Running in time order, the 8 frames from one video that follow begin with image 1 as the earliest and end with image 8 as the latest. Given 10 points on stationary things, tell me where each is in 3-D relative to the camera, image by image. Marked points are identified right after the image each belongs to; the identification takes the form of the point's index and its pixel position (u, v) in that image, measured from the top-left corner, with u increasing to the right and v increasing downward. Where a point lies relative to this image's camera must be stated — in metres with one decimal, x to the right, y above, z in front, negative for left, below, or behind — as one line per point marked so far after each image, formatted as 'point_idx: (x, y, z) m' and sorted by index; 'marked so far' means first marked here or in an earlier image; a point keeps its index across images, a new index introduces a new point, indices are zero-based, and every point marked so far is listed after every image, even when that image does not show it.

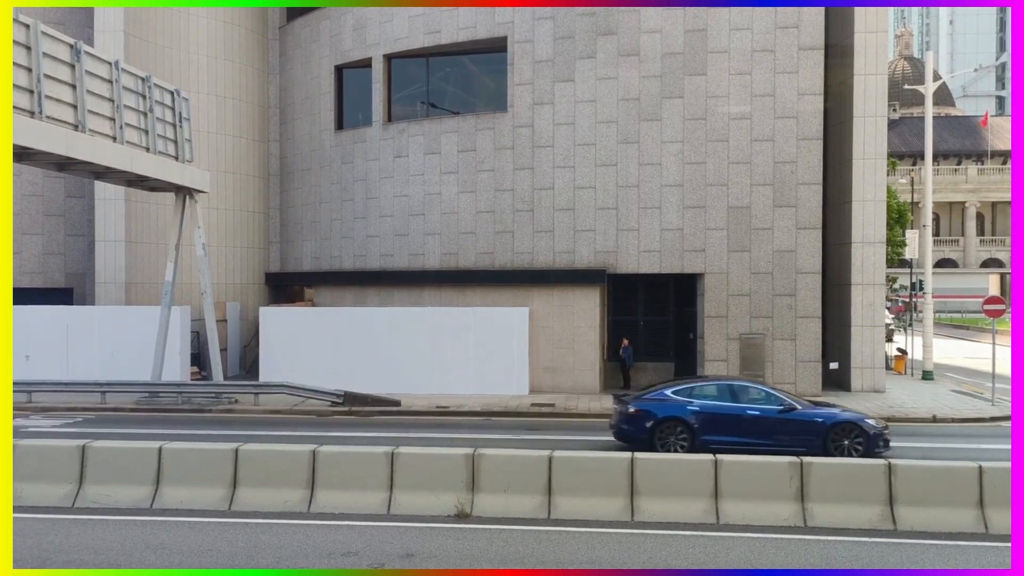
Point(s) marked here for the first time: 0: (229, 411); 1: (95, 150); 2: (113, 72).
0: (-6.4, -2.8, +18.6) m
1: (-7.6, +2.5, +14.9) m
2: (-7.8, +4.2, +15.9) m
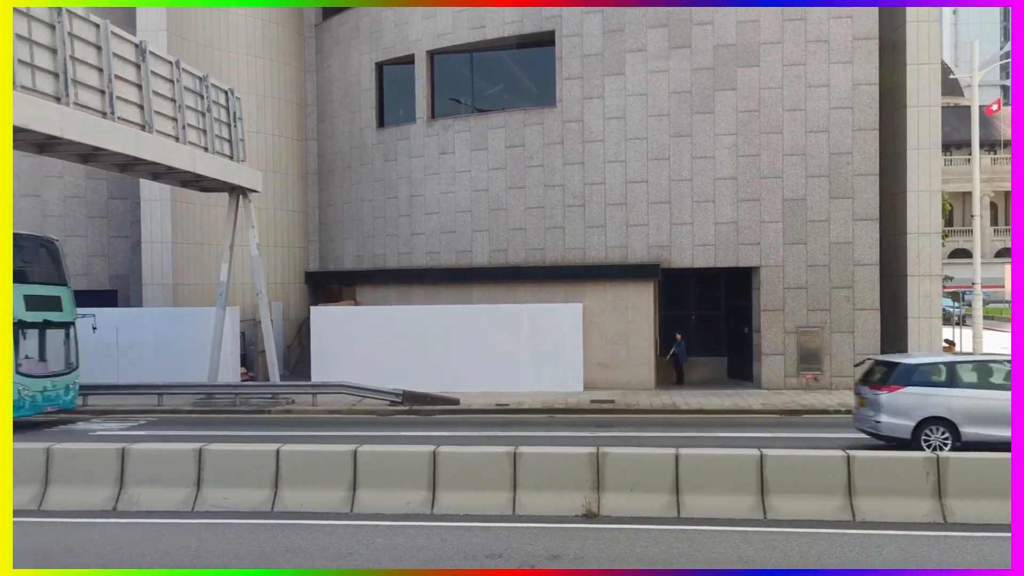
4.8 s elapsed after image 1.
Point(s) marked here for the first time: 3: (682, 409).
0: (-5.1, -2.8, +18.5) m
1: (-6.3, +2.5, +14.8) m
2: (-6.5, +4.2, +15.8) m
3: (+3.8, -2.7, +18.0) m
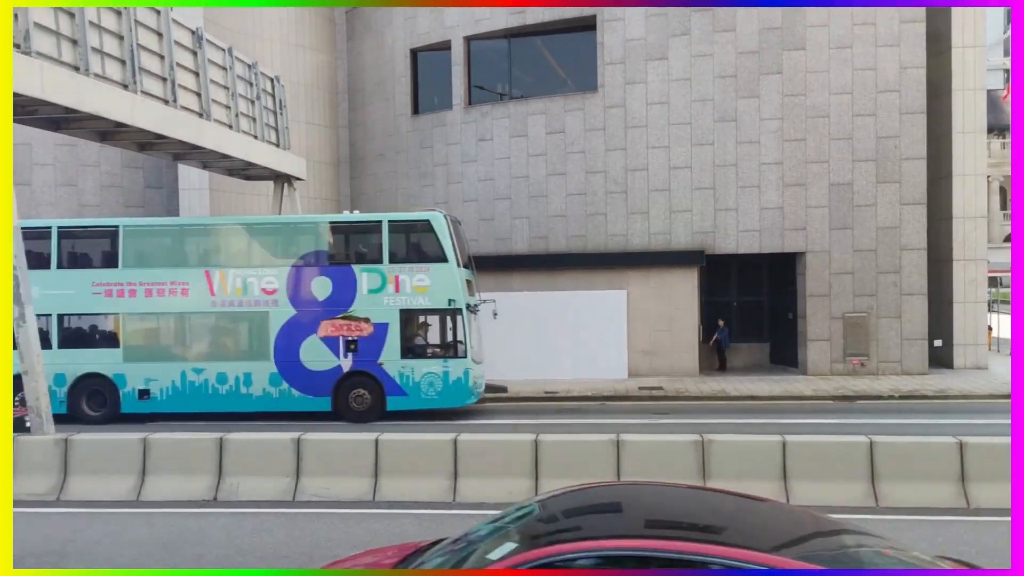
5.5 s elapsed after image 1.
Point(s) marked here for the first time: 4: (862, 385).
0: (-4.0, -2.6, +18.5) m
1: (-5.3, +2.7, +14.7) m
2: (-5.5, +4.4, +15.6) m
3: (+4.9, -2.3, +17.9) m
4: (+8.0, -2.2, +18.7) m
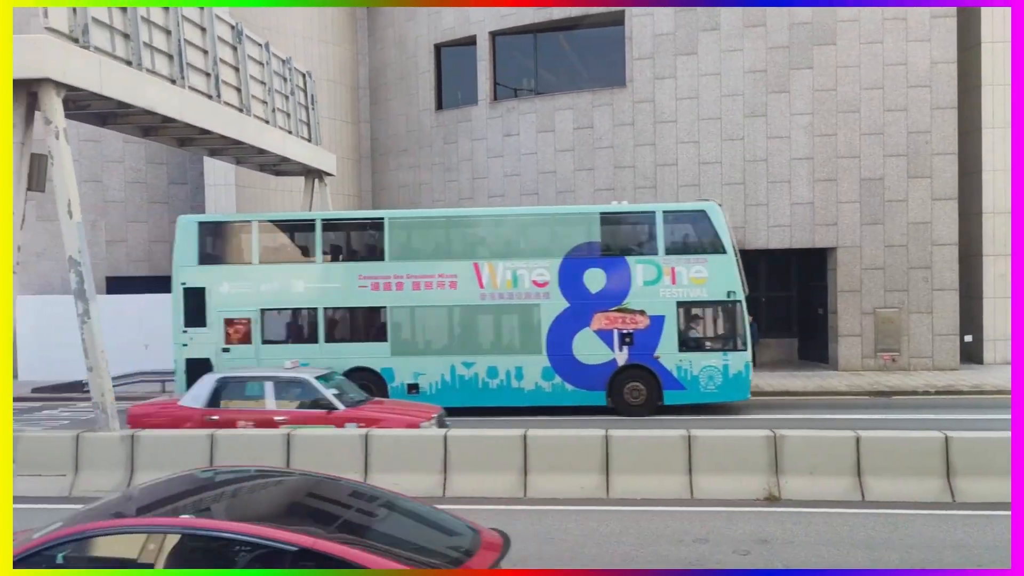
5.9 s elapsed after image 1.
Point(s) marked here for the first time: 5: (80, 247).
0: (-3.2, -2.5, +18.5) m
1: (-4.5, +2.7, +14.6) m
2: (-4.7, +4.5, +15.6) m
3: (+5.6, -2.2, +17.9) m
4: (+8.8, -2.1, +18.7) m
5: (-4.8, +0.5, +9.1) m
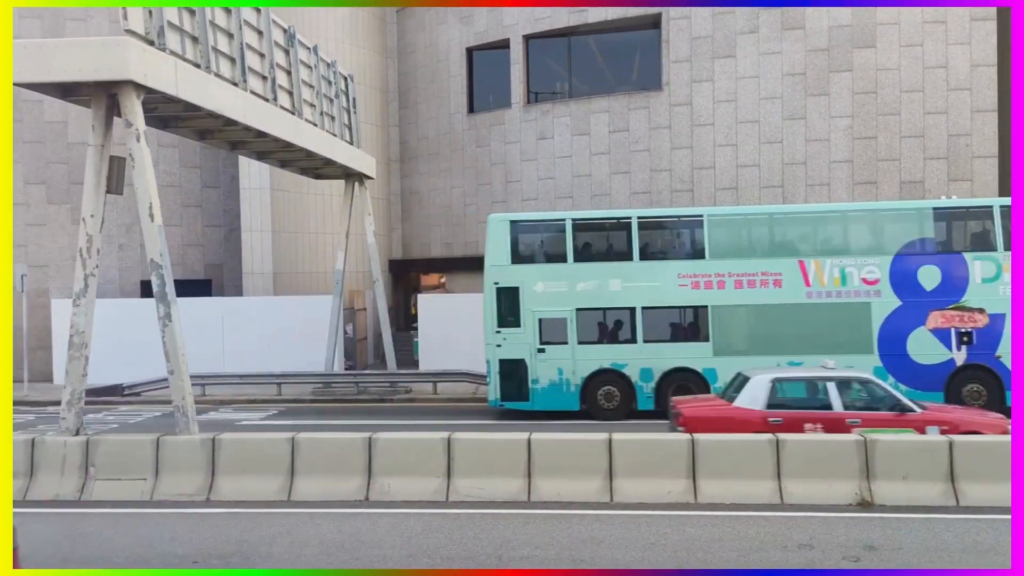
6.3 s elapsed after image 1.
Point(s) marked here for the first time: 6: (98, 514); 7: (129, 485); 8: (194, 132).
0: (-2.3, -2.5, +18.4) m
1: (-3.6, +2.7, +14.6) m
2: (-3.8, +4.4, +15.5) m
3: (+6.5, -2.3, +17.8) m
4: (+9.7, -2.2, +18.6) m
5: (-3.9, +0.4, +9.1) m
6: (-4.2, -2.3, +8.3) m
7: (-4.1, -2.1, +8.8) m
8: (-5.1, +2.5, +13.1) m
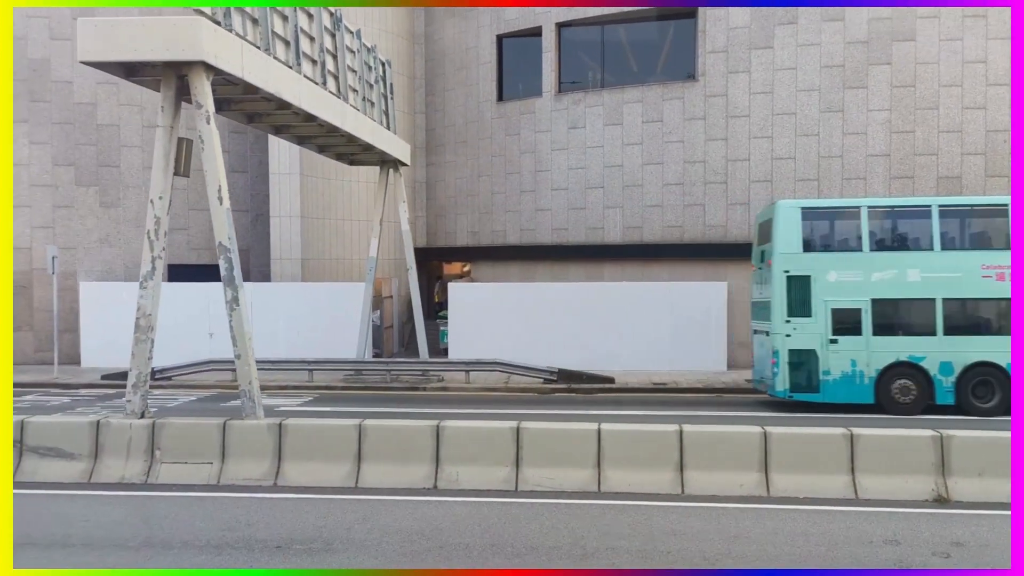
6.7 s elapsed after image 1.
0: (-1.5, -2.3, +18.4) m
1: (-2.8, +2.9, +14.5) m
2: (-3.0, +4.7, +15.4) m
3: (+7.3, -2.2, +17.7) m
4: (+10.5, -2.1, +18.5) m
5: (-3.1, +0.6, +9.0) m
6: (-3.5, -2.1, +8.3) m
7: (-3.4, -2.0, +8.8) m
8: (-4.3, +2.7, +13.0) m
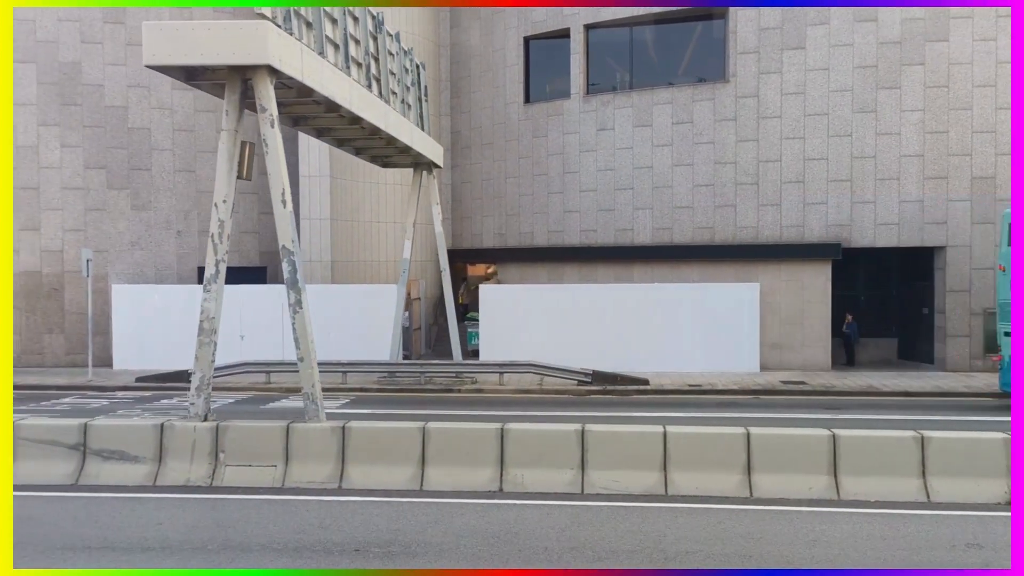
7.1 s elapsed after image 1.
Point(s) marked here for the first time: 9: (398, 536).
0: (-0.8, -2.3, +18.4) m
1: (-2.1, +2.9, +14.5) m
2: (-2.2, +4.6, +15.4) m
3: (+8.1, -2.2, +17.6) m
4: (+11.2, -2.1, +18.4) m
5: (-2.4, +0.6, +9.0) m
6: (-2.8, -2.1, +8.3) m
7: (-2.7, -2.0, +8.8) m
8: (-3.6, +2.7, +13.0) m
9: (-1.0, -2.2, +7.2) m
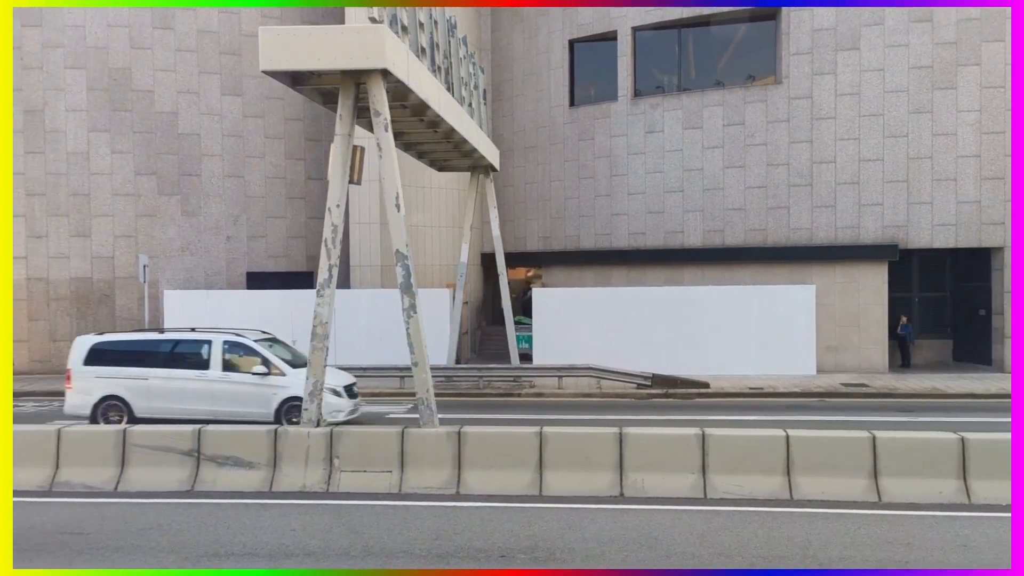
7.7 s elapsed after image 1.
0: (+0.6, -2.4, +18.3) m
1: (-0.8, +2.8, +14.5) m
2: (-0.9, +4.5, +15.4) m
3: (+9.4, -2.3, +17.5) m
4: (+12.6, -2.2, +18.2) m
5: (-1.2, +0.5, +9.0) m
6: (-1.6, -2.2, +8.2) m
7: (-1.5, -2.0, +8.8) m
8: (-2.3, +2.6, +13.0) m
9: (+0.2, -2.2, +7.2) m
